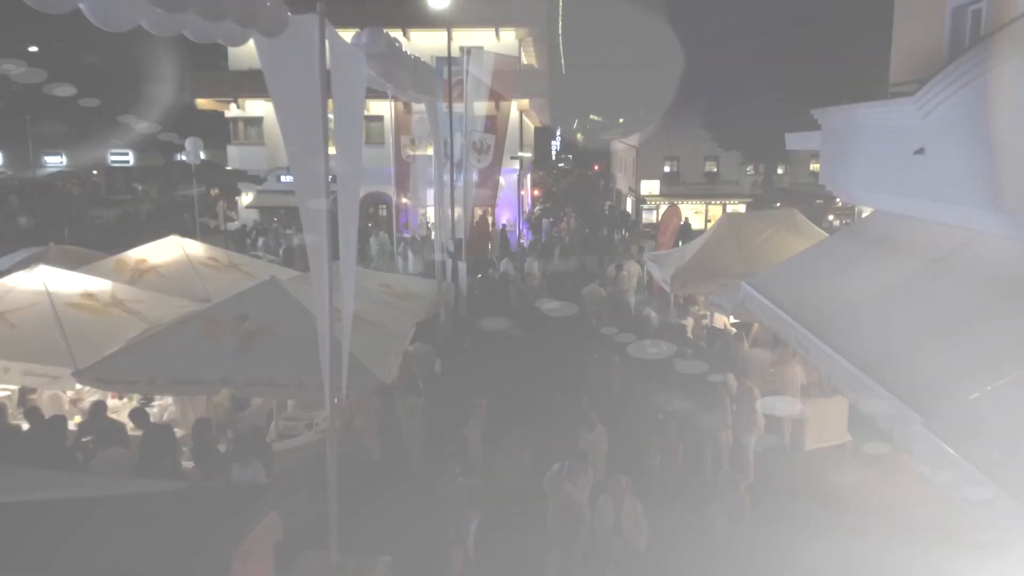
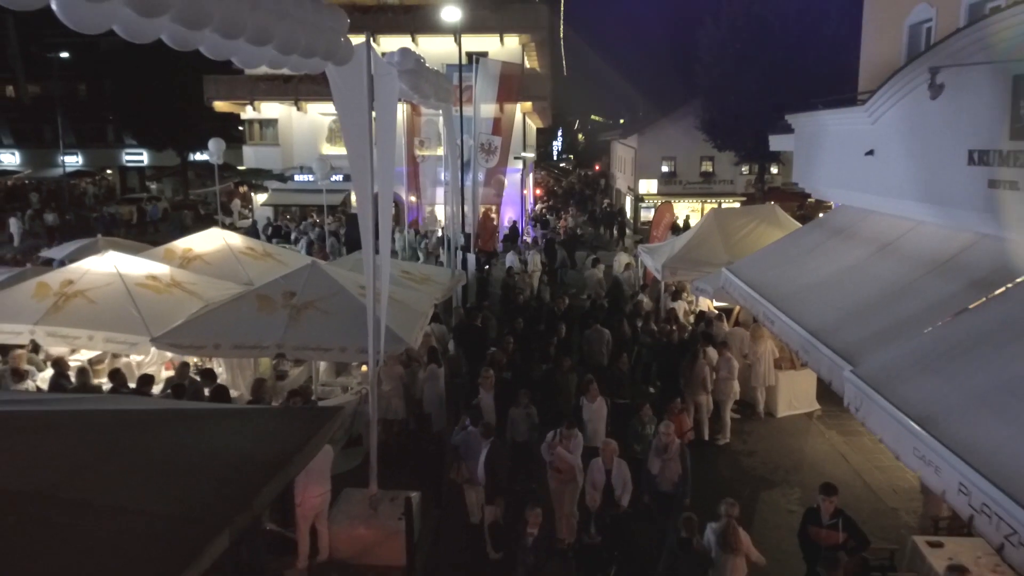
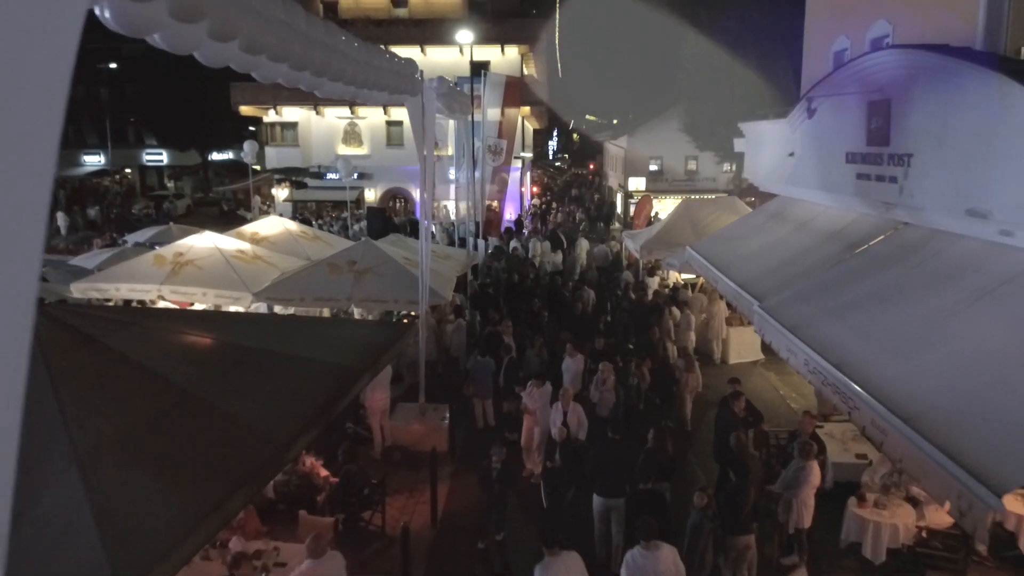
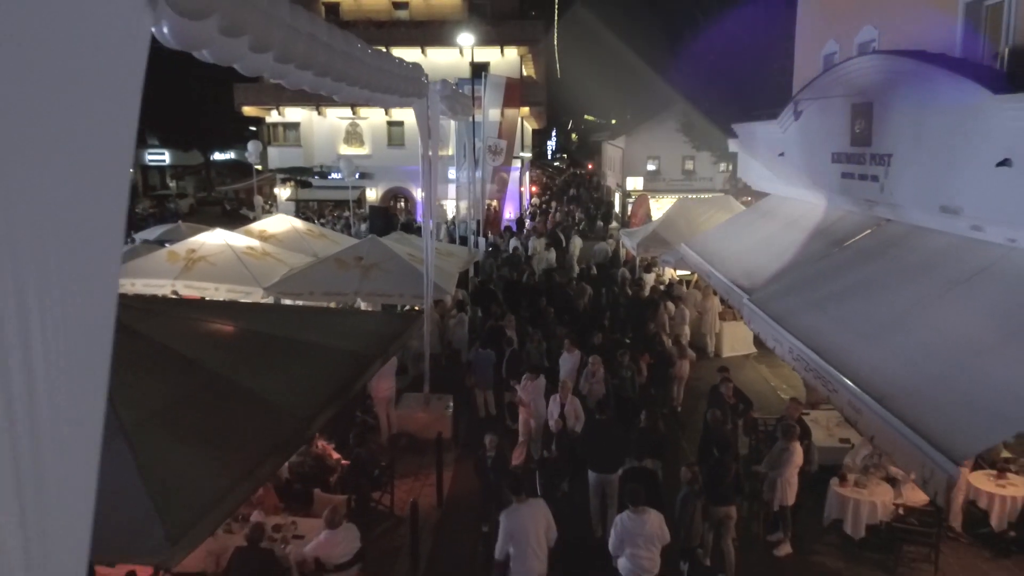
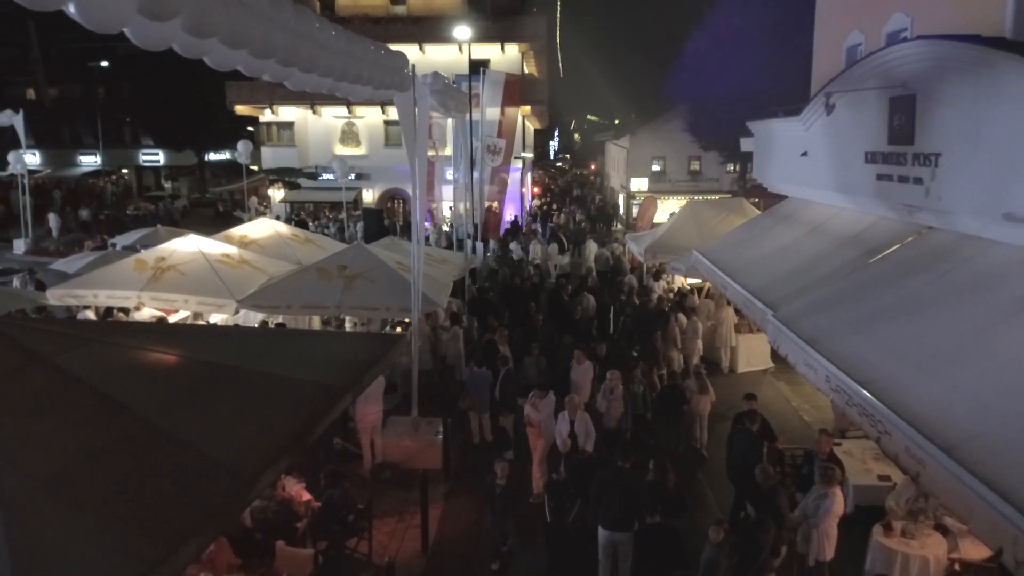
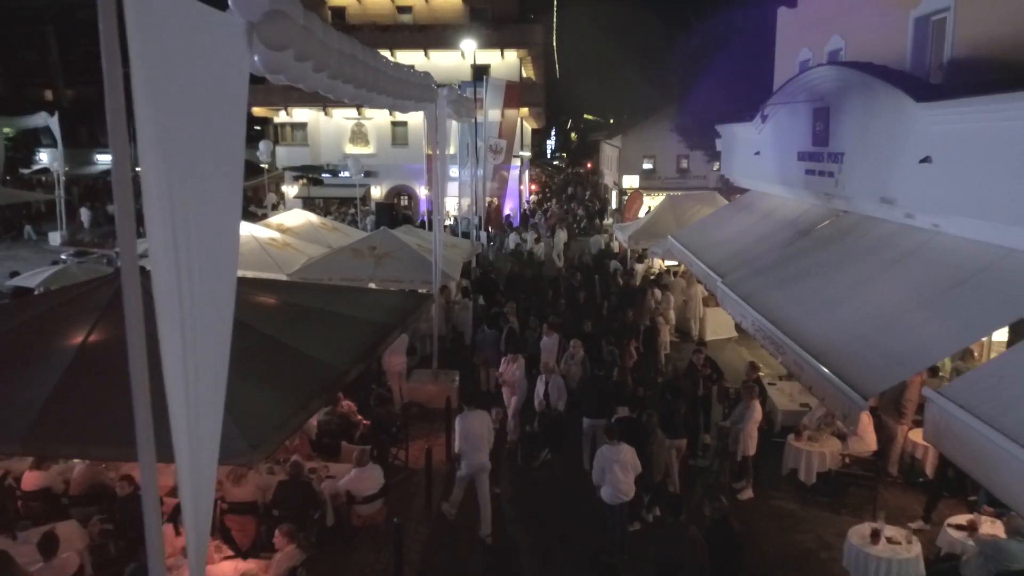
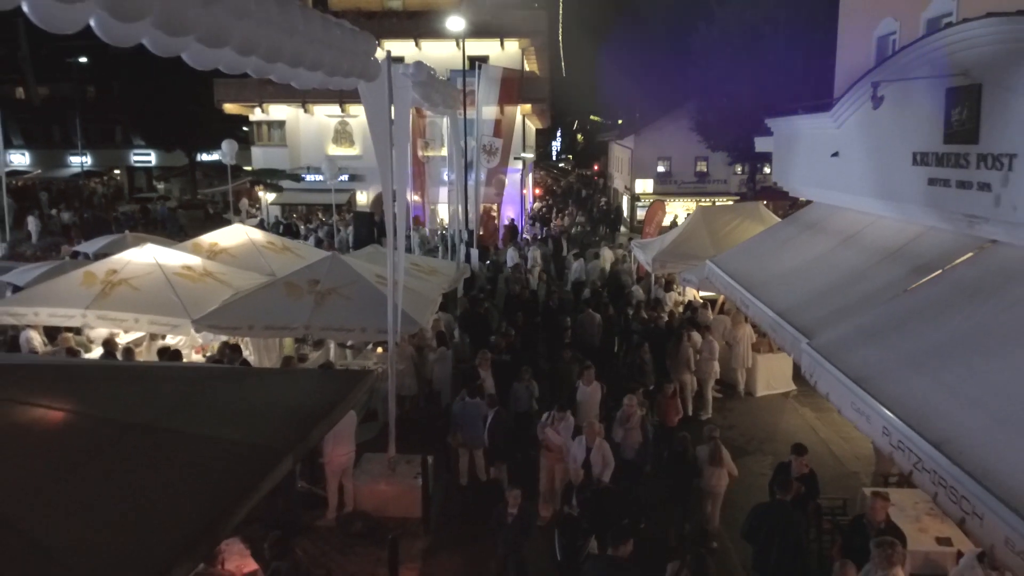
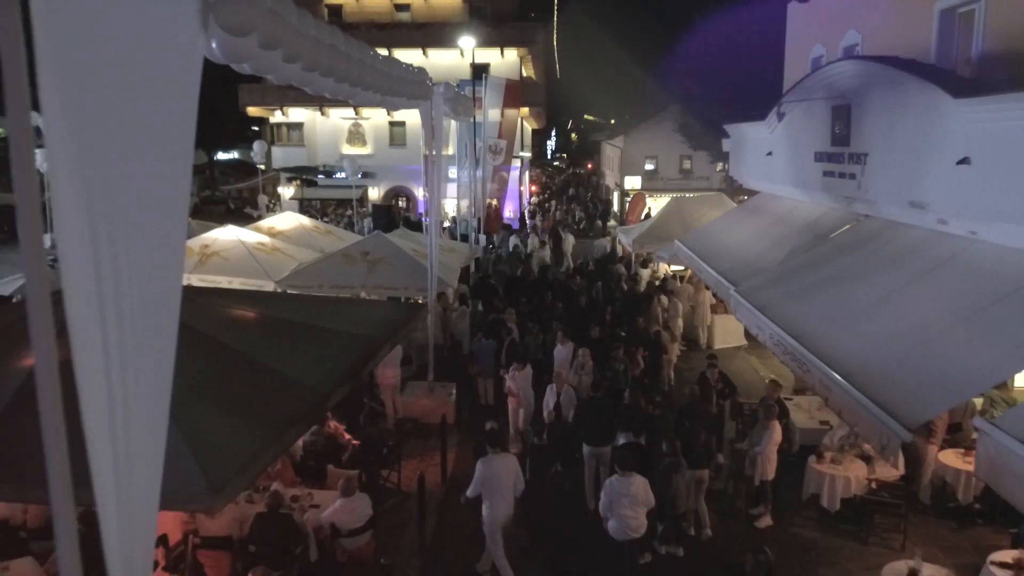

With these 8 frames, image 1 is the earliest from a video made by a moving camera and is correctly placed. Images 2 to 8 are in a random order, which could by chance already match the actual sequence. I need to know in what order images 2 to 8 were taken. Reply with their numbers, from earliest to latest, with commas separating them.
2, 7, 5, 3, 4, 8, 6
